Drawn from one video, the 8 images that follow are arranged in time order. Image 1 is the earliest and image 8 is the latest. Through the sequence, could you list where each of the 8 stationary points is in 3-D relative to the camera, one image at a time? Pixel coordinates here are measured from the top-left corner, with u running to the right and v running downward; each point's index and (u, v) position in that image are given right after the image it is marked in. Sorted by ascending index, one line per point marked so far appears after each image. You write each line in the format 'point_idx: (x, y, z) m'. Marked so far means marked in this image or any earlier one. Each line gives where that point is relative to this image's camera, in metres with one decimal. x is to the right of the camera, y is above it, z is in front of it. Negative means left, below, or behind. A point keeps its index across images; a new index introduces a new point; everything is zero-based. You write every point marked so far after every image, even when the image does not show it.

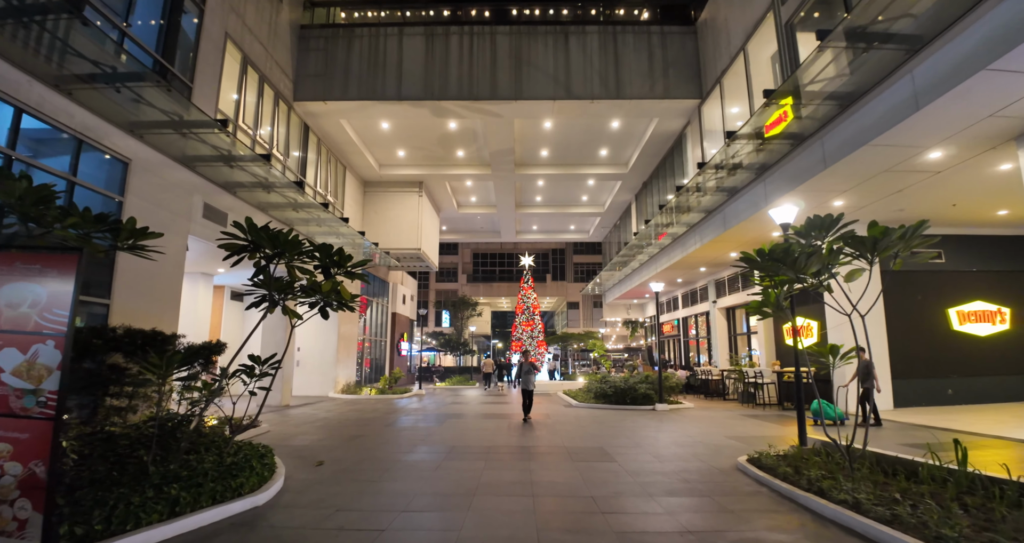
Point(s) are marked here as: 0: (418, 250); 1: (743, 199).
0: (-3.8, +0.8, +20.2) m
1: (+5.4, +1.7, +12.0) m
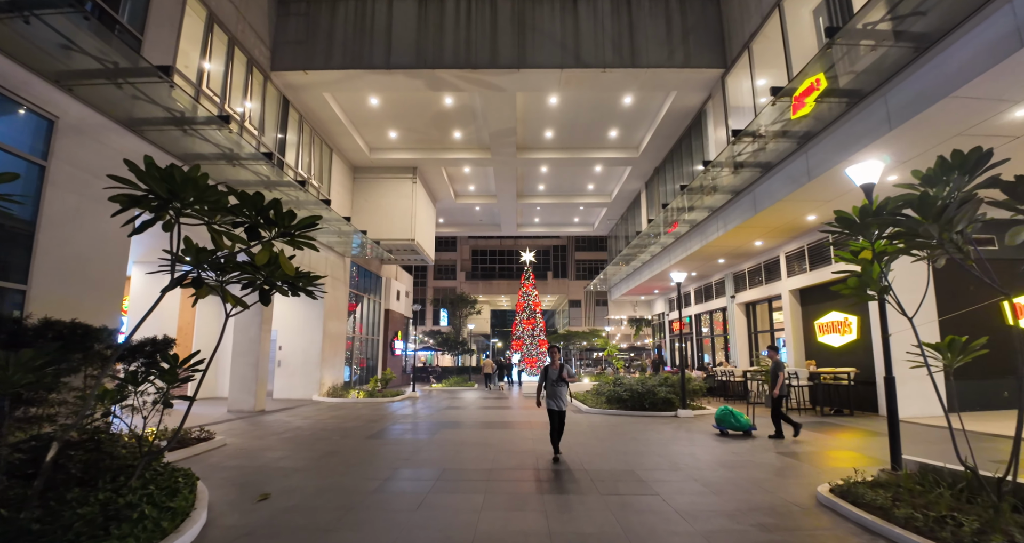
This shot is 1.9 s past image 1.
0: (-3.7, +1.1, +18.6) m
1: (+5.5, +1.9, +10.5) m
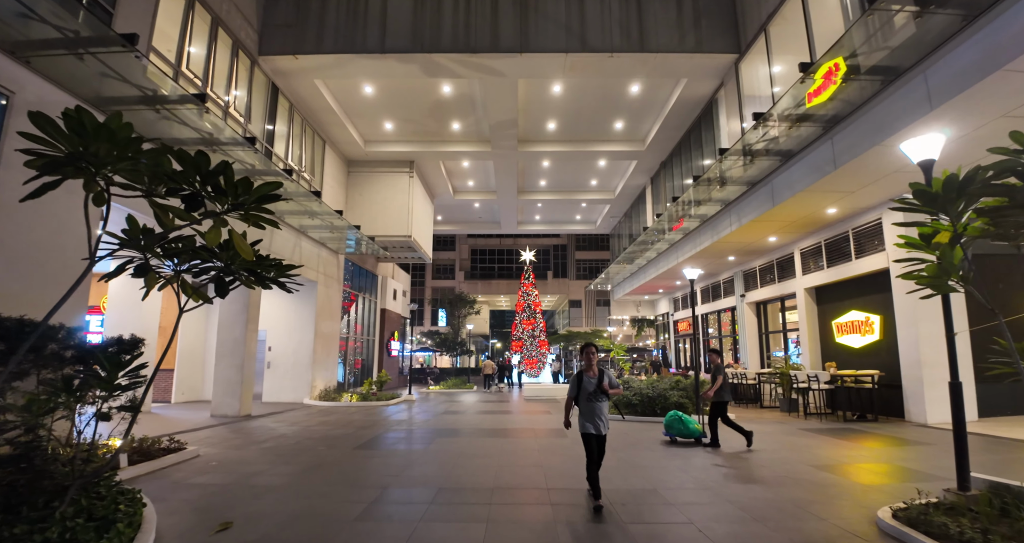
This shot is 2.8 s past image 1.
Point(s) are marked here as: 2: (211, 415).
0: (-3.7, +1.2, +17.9) m
1: (+5.5, +2.0, +9.8) m
2: (-7.4, -3.5, +12.4) m
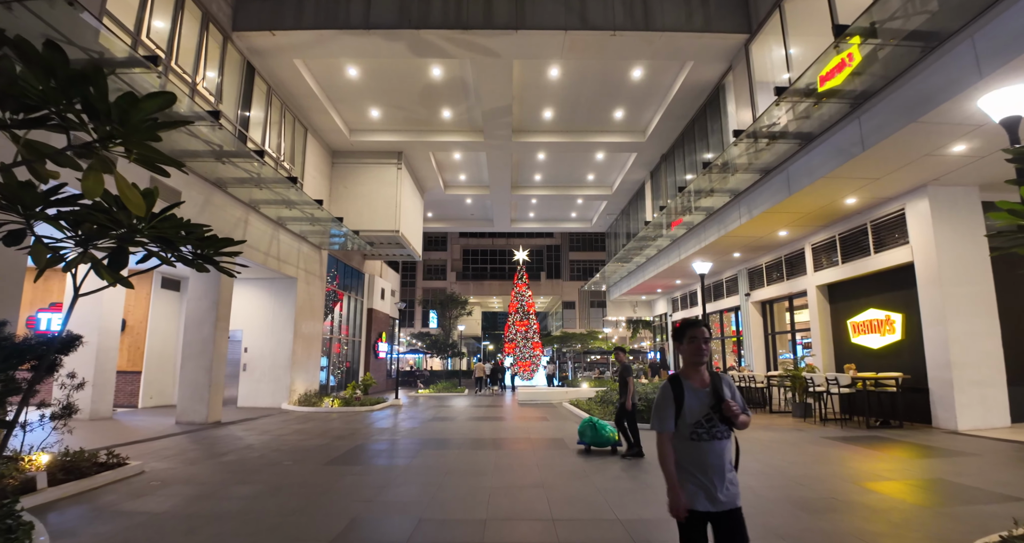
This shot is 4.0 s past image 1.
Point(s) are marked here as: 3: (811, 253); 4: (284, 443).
0: (-3.9, +1.3, +17.0) m
1: (+5.4, +2.1, +9.0) m
2: (-7.5, -3.4, +11.3) m
3: (+7.6, +0.5, +12.8) m
4: (-4.1, -3.1, +9.0) m
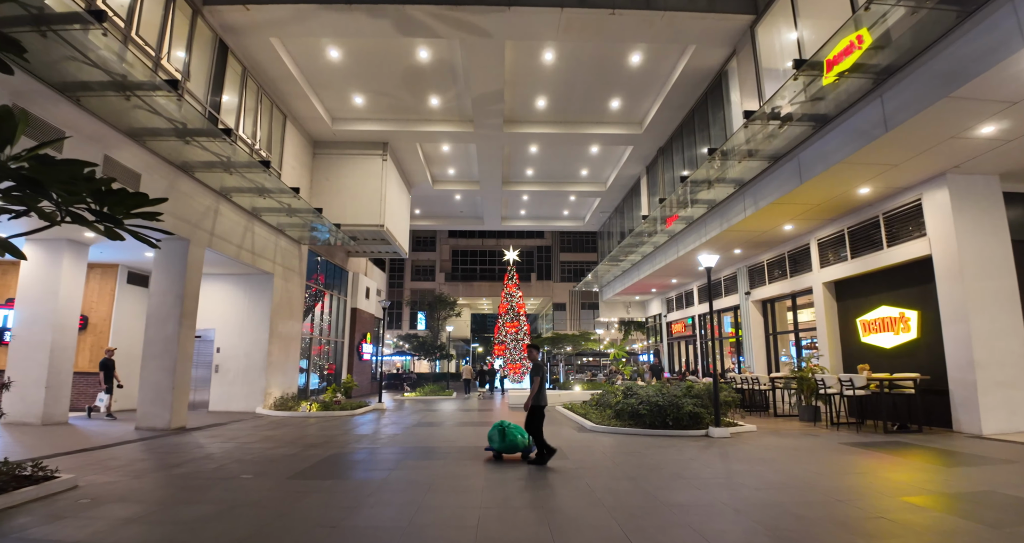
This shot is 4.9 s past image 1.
0: (-4.2, +1.4, +16.1) m
1: (+5.3, +2.3, +8.3) m
2: (-7.7, -3.2, +10.4) m
3: (+7.4, +0.6, +12.2) m
4: (-4.2, -2.9, +8.2) m
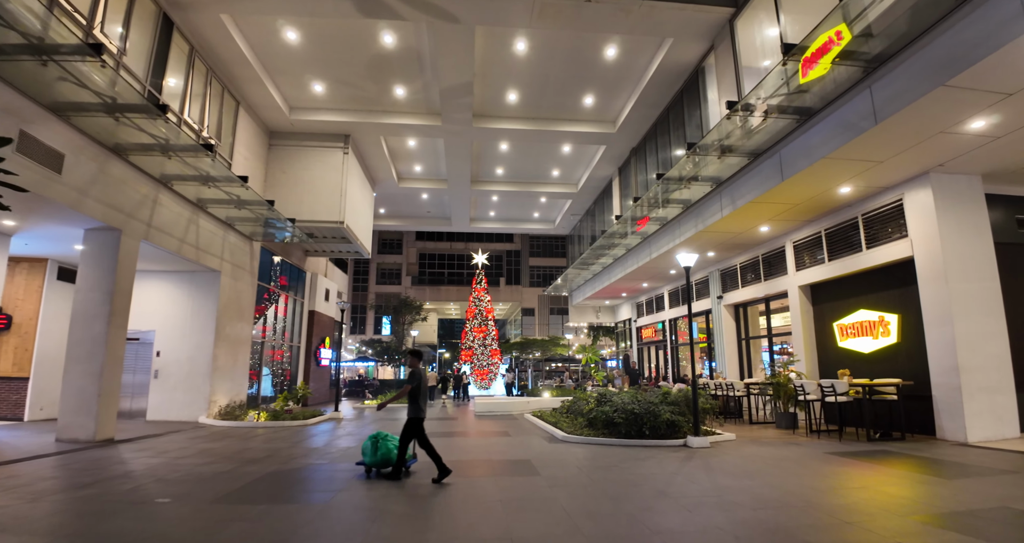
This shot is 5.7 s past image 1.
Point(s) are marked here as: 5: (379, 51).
0: (-5.1, +1.4, +15.2) m
1: (+4.9, +2.3, +8.0) m
2: (-8.4, -3.1, +9.2) m
3: (+6.6, +0.5, +12.0) m
4: (-4.7, -2.8, +7.2) m
5: (-3.2, +5.3, +12.2) m
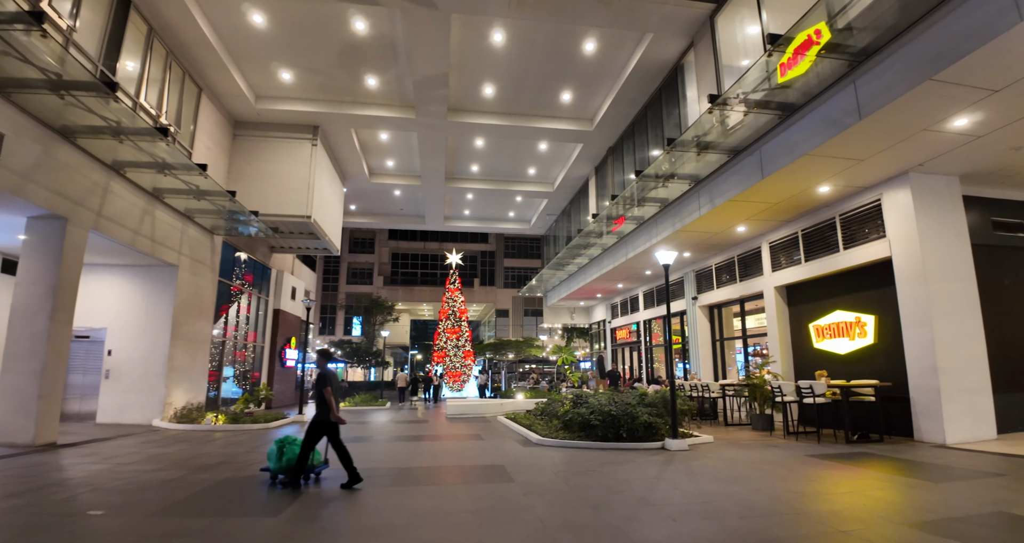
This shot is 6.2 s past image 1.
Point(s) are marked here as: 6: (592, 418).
0: (-5.9, +1.5, +14.5) m
1: (+4.5, +2.3, +7.9) m
2: (-8.8, -3.0, +8.4) m
3: (+6.0, +0.5, +11.9) m
4: (-5.1, -2.7, +6.5) m
5: (-3.7, +5.4, +11.6) m
6: (+1.4, -2.6, +8.9) m
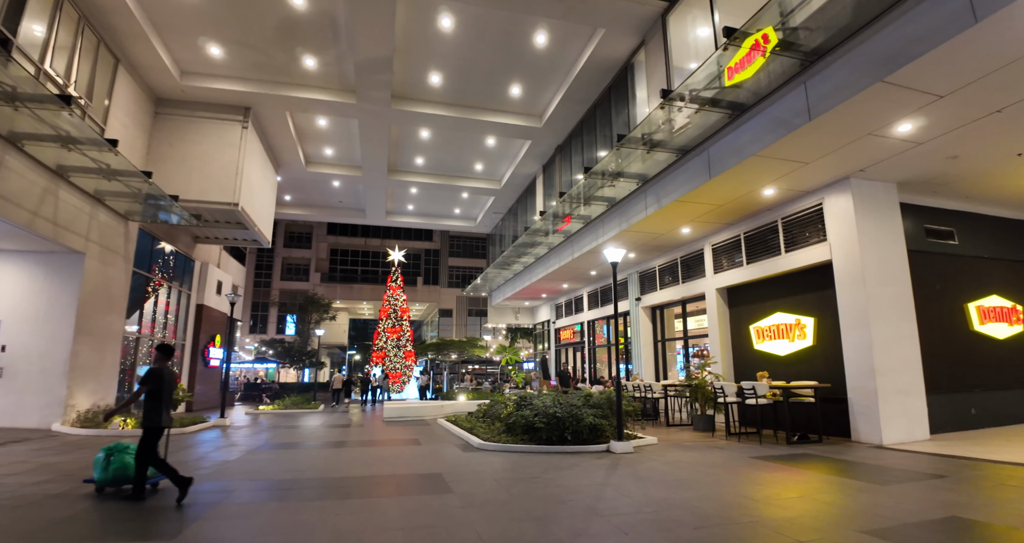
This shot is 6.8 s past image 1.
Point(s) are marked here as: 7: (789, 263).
0: (-7.4, +1.7, +13.4) m
1: (+3.7, +2.3, +7.9) m
2: (-9.7, -2.7, +6.9) m
3: (+4.7, +0.4, +12.1) m
4: (-5.8, -2.5, +5.5) m
5: (-4.8, +5.5, +10.7) m
6: (+0.4, -2.5, +8.5) m
7: (+5.3, +0.2, +9.7) m
